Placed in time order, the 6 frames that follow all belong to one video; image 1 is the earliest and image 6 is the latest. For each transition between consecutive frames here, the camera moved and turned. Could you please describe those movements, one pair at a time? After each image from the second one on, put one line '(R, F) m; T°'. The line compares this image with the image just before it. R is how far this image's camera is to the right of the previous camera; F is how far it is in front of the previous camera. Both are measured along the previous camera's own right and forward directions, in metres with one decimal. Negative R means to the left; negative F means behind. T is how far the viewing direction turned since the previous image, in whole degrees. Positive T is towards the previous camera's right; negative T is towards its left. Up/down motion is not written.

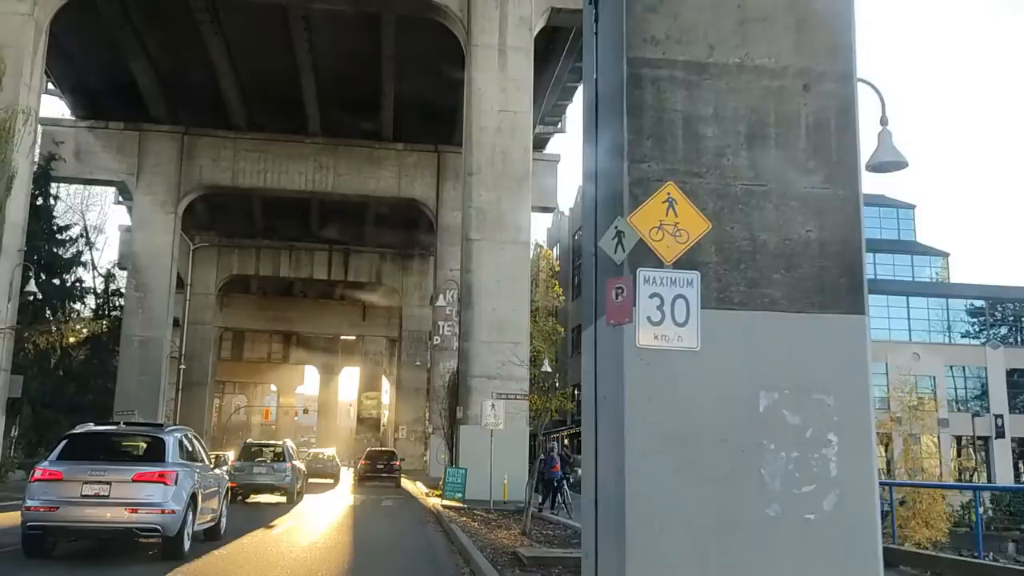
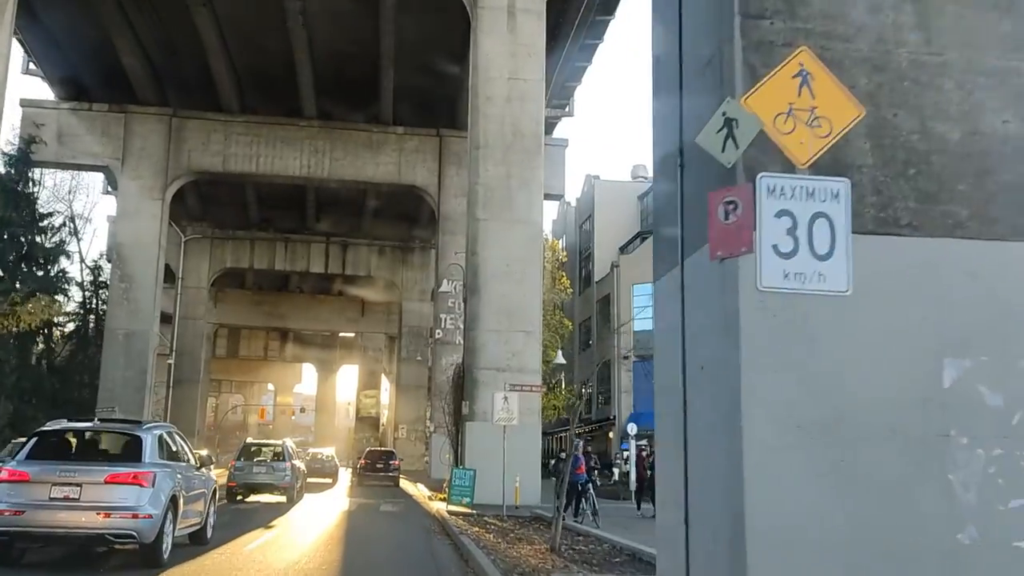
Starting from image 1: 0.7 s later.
(-0.7, +2.0) m; 0°
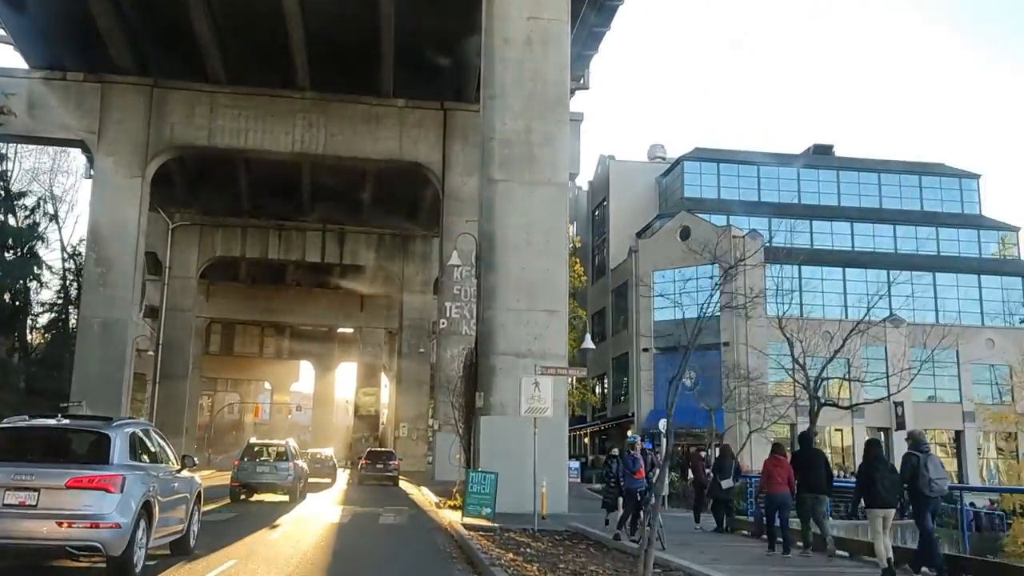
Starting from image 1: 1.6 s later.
(-1.2, +3.0) m; 0°
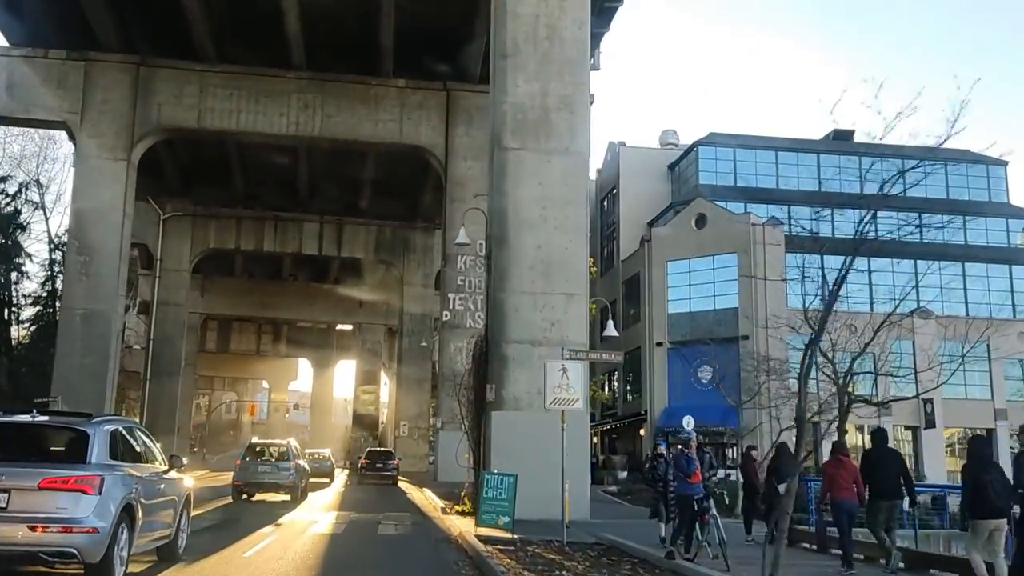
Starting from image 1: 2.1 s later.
(-0.7, +1.9) m; 0°
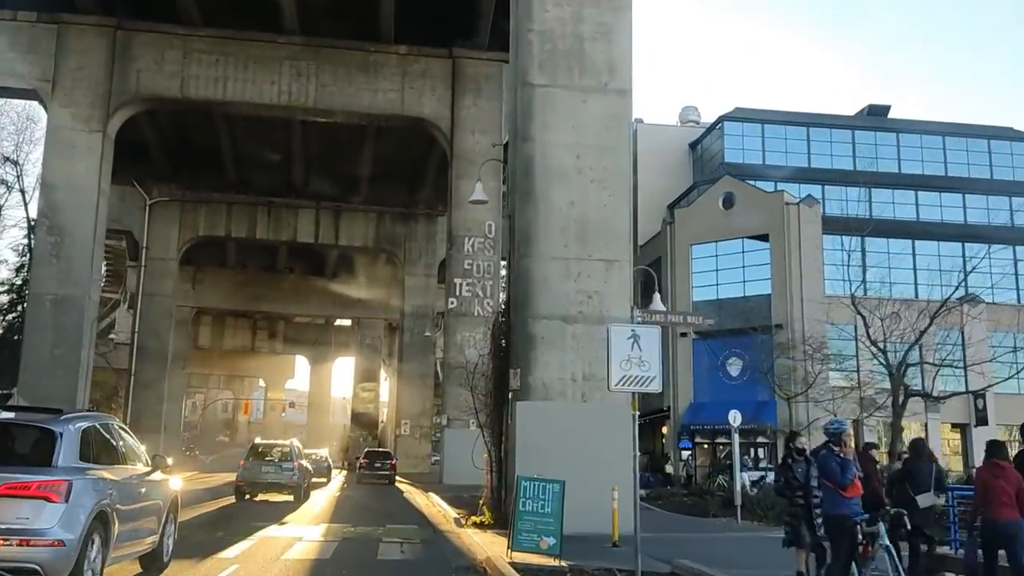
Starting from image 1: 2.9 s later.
(-1.1, +2.8) m; 0°
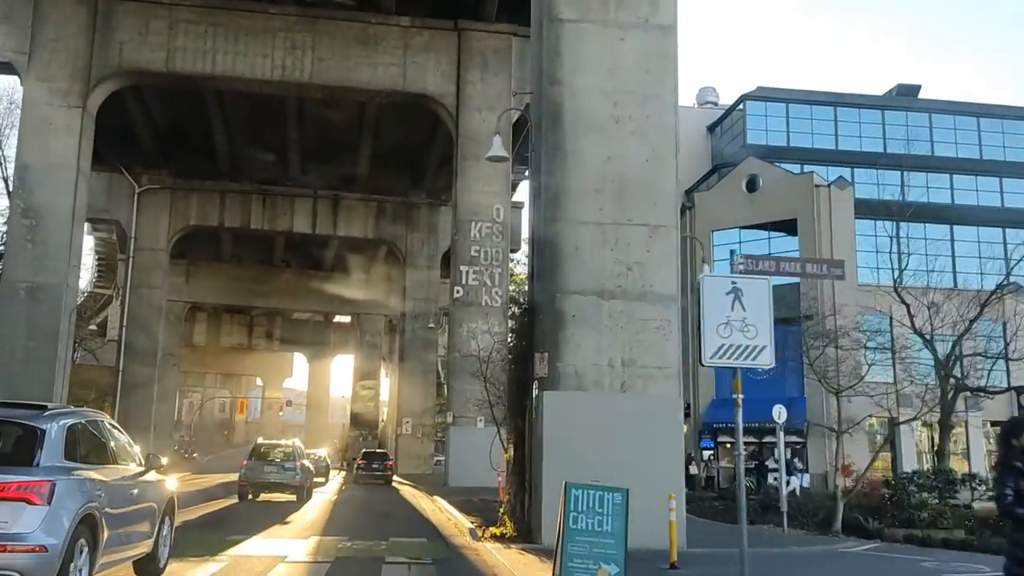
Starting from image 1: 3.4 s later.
(-0.9, +2.0) m; 0°
